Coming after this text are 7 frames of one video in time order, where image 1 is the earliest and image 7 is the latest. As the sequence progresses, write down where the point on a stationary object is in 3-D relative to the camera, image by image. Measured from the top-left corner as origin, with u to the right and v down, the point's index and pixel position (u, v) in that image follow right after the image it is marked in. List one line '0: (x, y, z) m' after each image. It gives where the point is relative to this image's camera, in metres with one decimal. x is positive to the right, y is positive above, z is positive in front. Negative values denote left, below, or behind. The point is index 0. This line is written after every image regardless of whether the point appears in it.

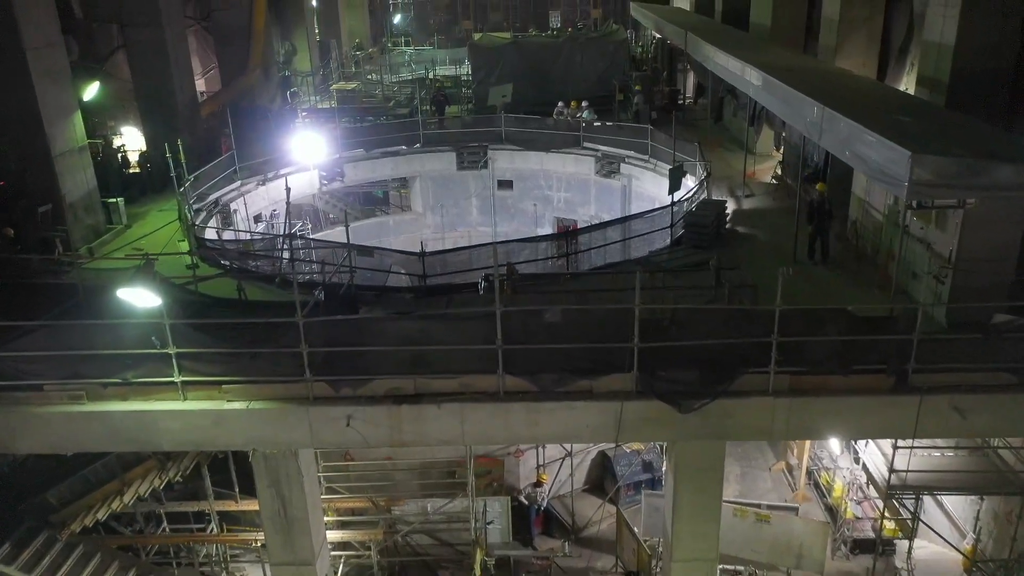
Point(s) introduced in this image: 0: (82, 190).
0: (-10.3, +2.4, +19.2) m
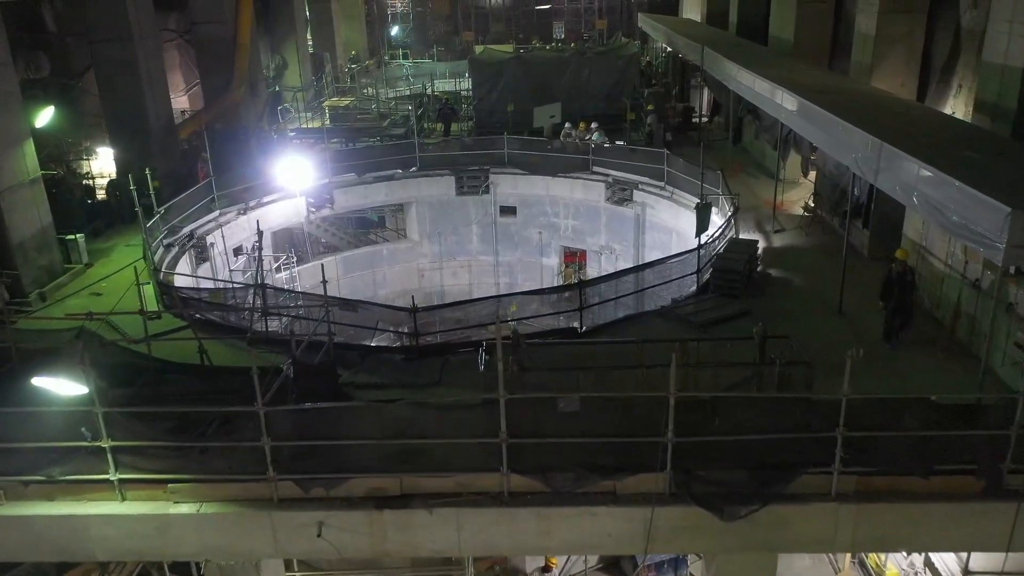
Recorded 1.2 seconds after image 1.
0: (-10.2, +1.3, +17.1) m
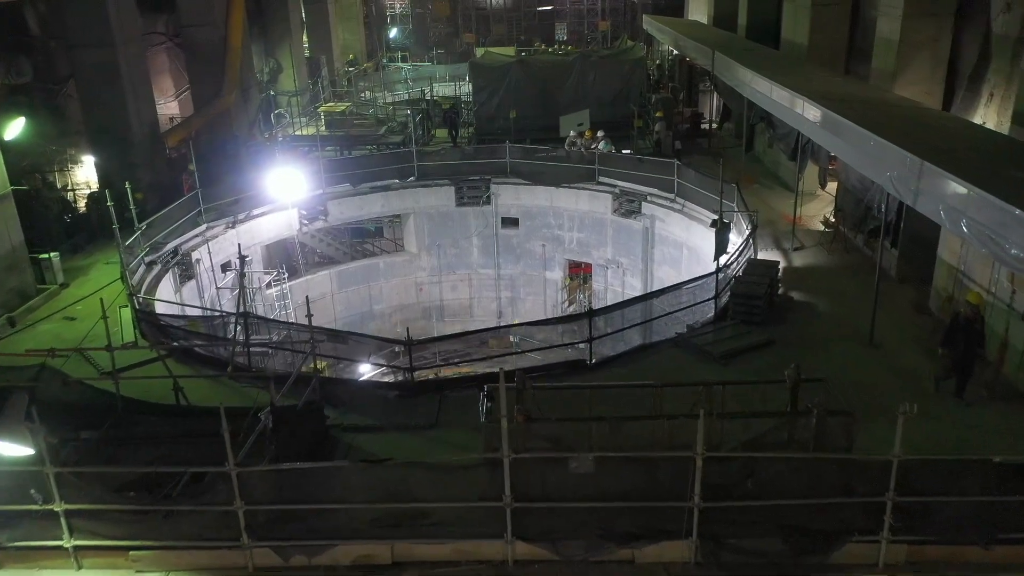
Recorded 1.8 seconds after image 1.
0: (-10.2, +0.8, +16.0) m
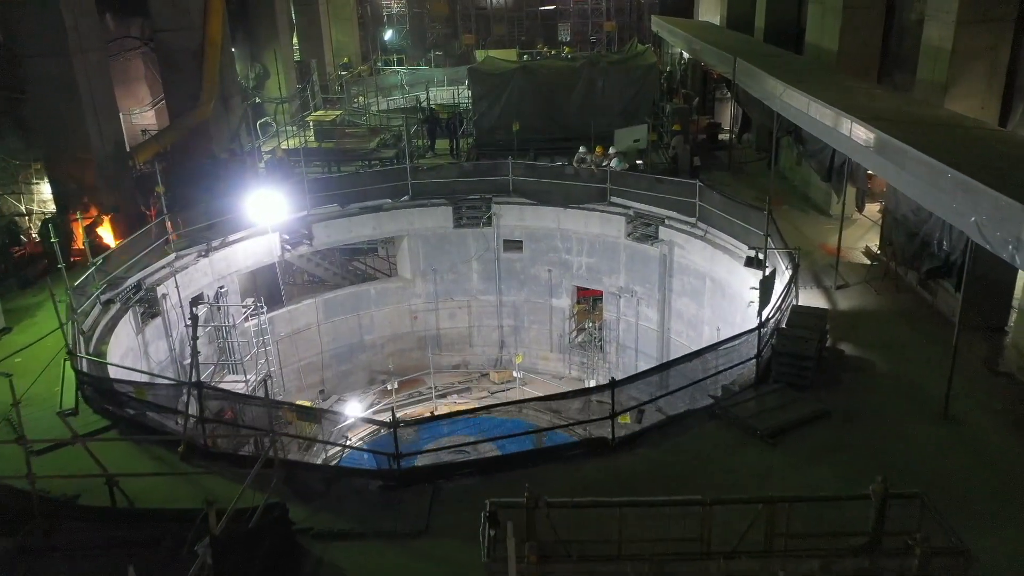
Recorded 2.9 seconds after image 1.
0: (-10.1, -0.1, +13.8) m
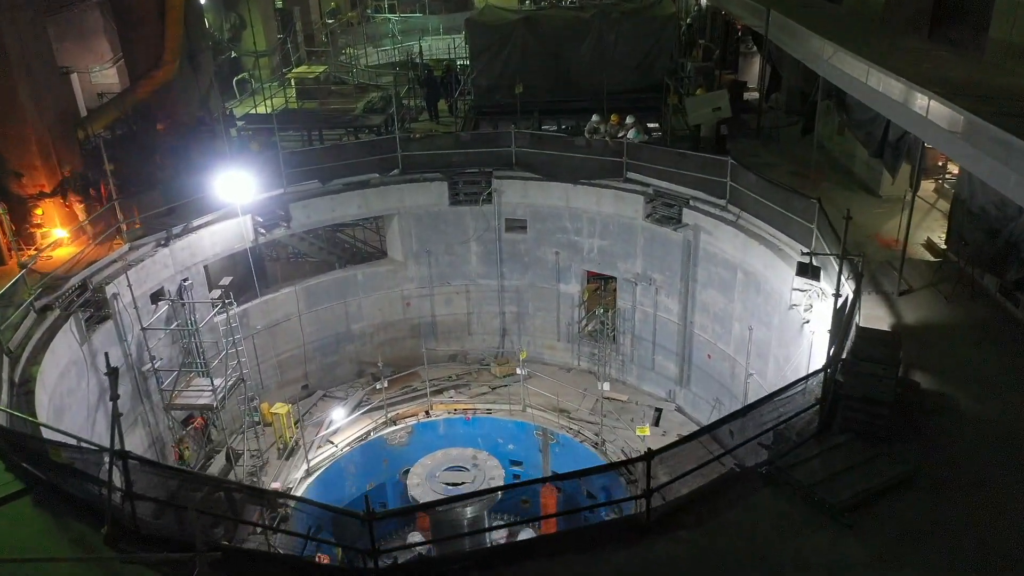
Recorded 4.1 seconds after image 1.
0: (-10.0, -0.4, +11.4) m
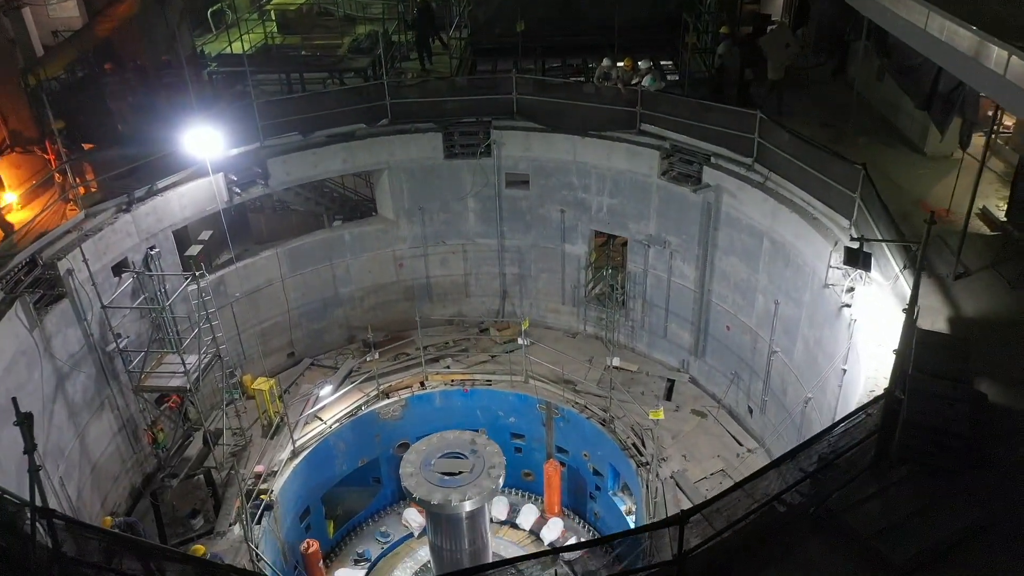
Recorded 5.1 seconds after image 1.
0: (-10.0, -0.3, +9.7) m
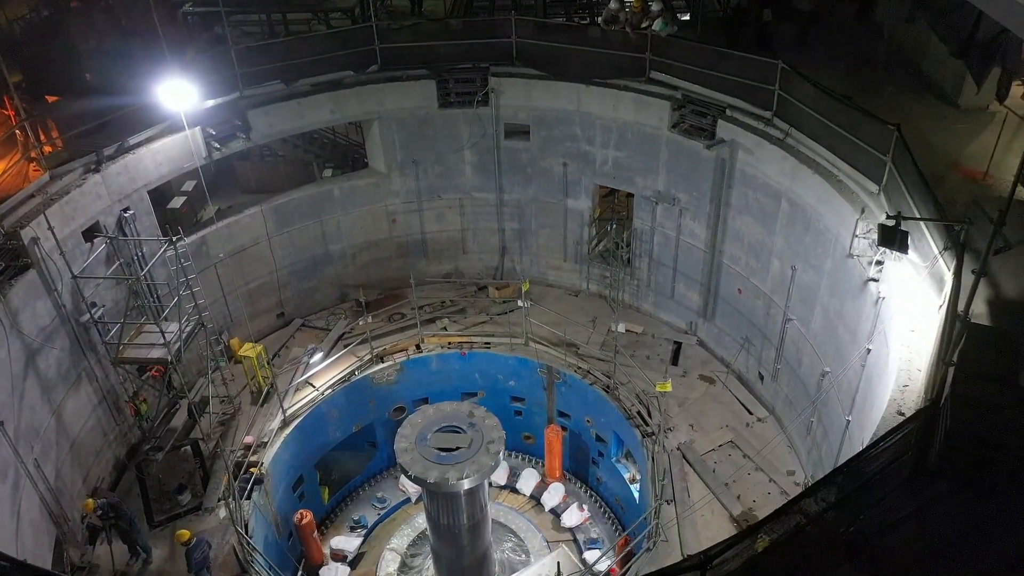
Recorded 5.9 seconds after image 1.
0: (-10.0, -0.2, +8.8) m
